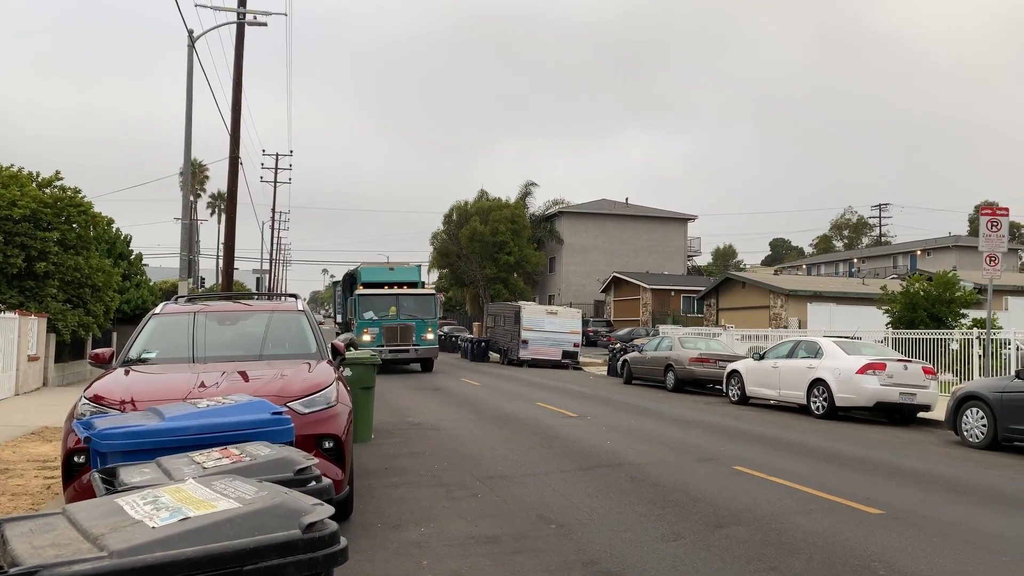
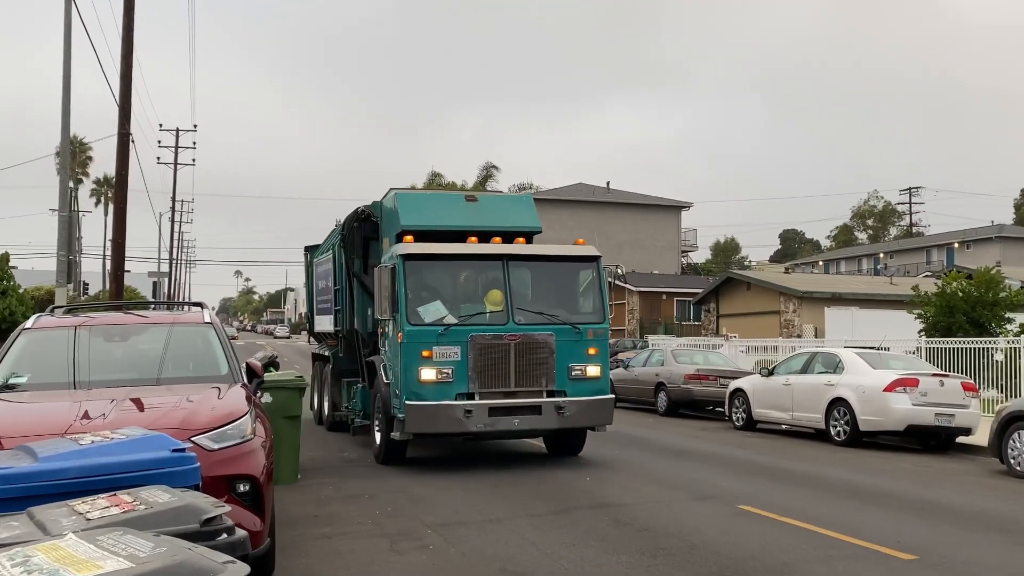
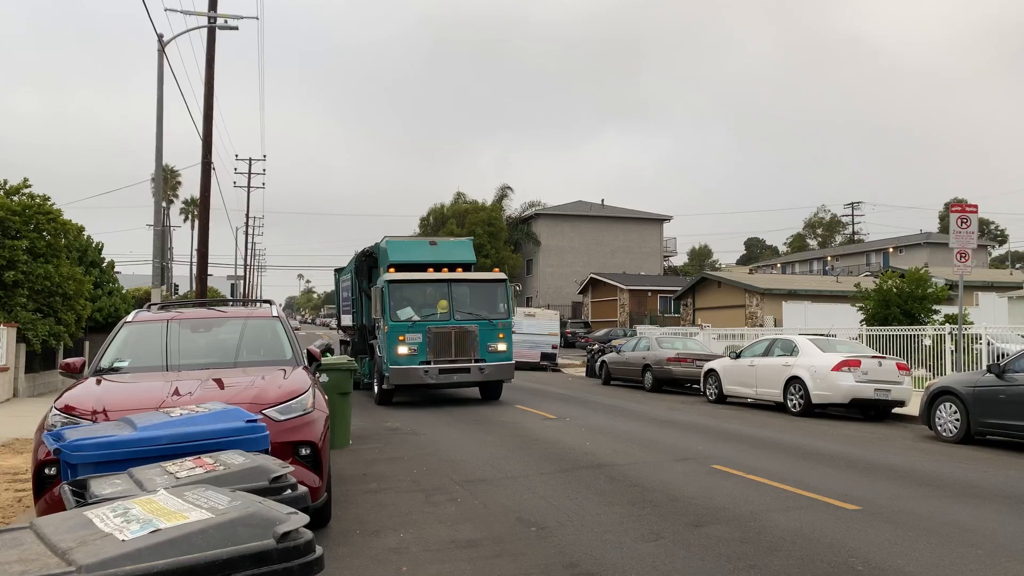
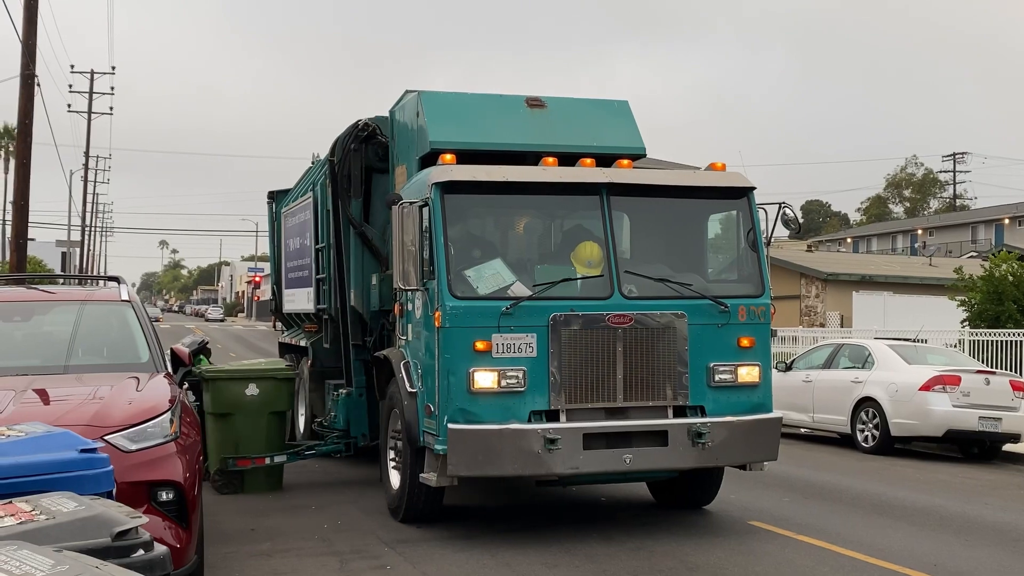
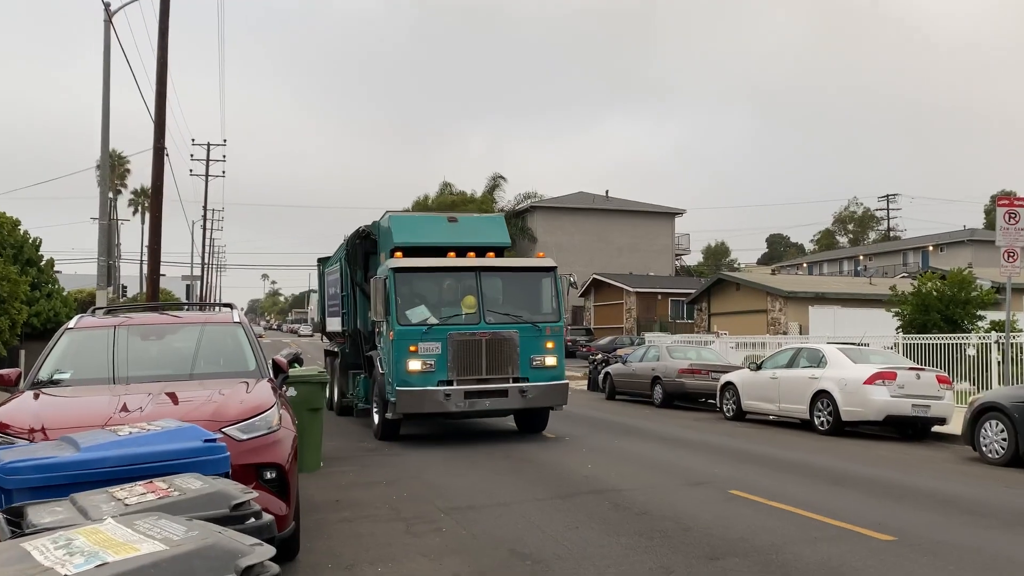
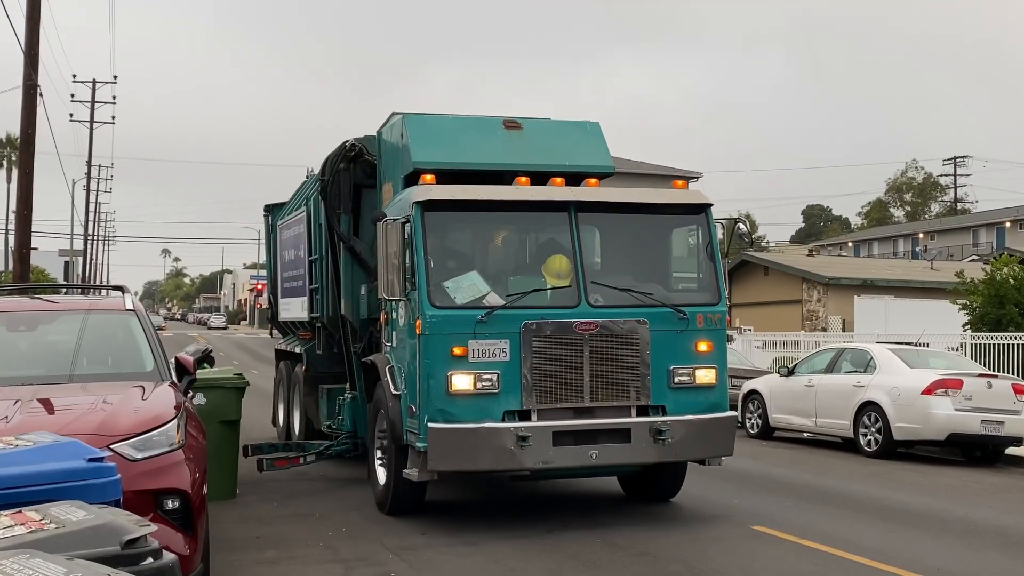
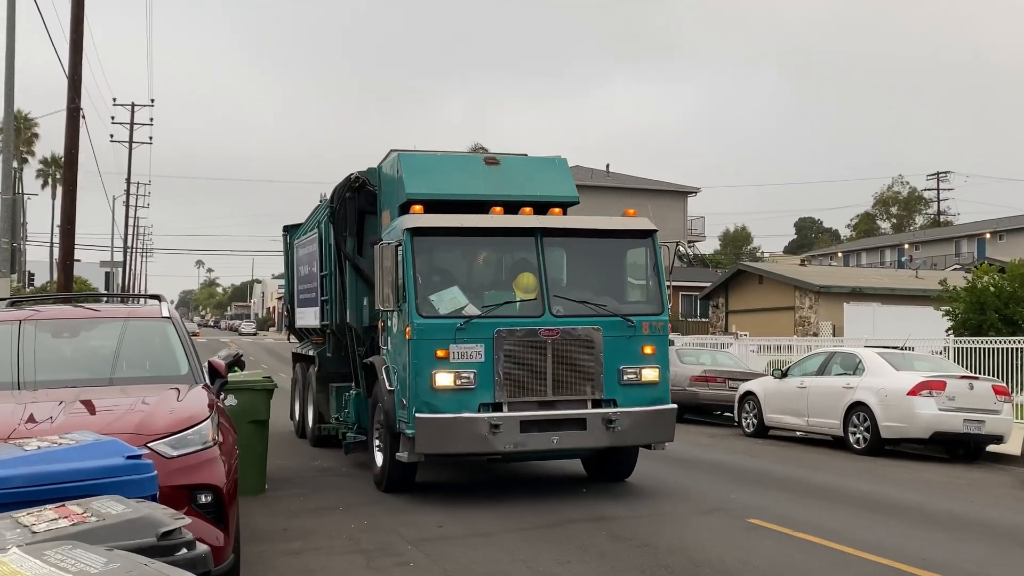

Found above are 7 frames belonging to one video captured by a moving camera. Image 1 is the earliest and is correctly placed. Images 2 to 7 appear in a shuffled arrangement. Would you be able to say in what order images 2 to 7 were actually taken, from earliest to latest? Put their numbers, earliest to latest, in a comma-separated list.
3, 5, 2, 7, 6, 4
